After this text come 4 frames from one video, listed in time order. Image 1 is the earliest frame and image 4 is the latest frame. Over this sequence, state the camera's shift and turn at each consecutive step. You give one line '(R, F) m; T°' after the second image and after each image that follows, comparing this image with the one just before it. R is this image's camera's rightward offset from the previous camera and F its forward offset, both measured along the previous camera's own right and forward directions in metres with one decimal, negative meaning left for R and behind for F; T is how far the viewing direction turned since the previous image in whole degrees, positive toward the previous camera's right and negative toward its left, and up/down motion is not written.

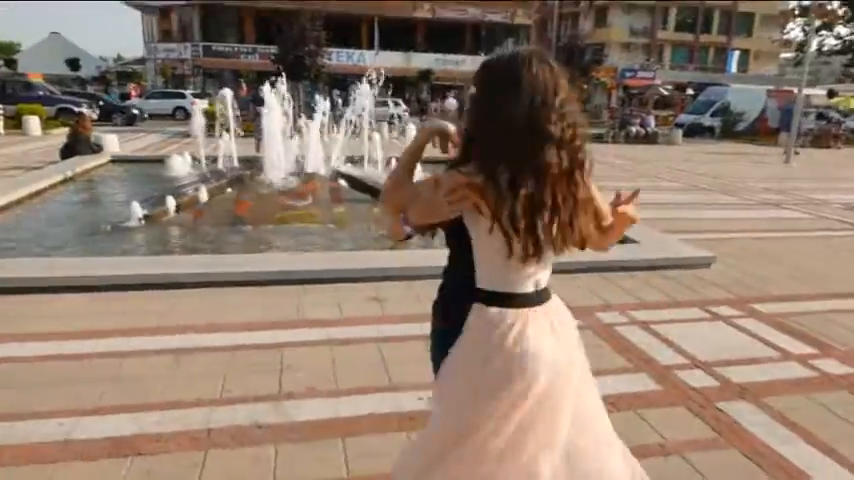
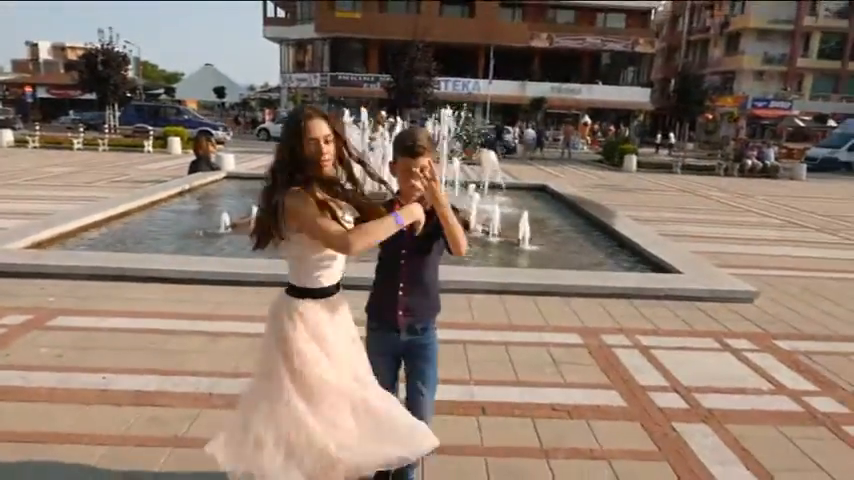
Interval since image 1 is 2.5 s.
(+1.0, -0.4) m; -11°
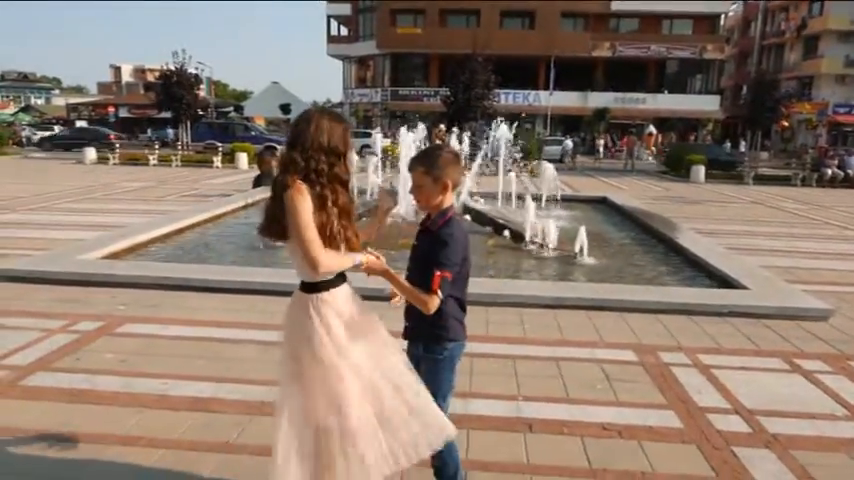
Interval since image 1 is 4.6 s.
(+0.1, 0.0) m; -6°
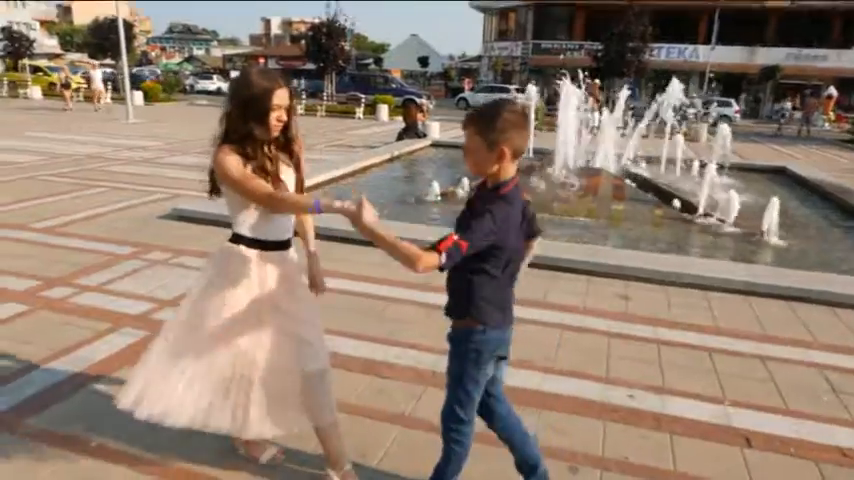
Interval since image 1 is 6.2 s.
(-0.5, +0.4) m; -12°
